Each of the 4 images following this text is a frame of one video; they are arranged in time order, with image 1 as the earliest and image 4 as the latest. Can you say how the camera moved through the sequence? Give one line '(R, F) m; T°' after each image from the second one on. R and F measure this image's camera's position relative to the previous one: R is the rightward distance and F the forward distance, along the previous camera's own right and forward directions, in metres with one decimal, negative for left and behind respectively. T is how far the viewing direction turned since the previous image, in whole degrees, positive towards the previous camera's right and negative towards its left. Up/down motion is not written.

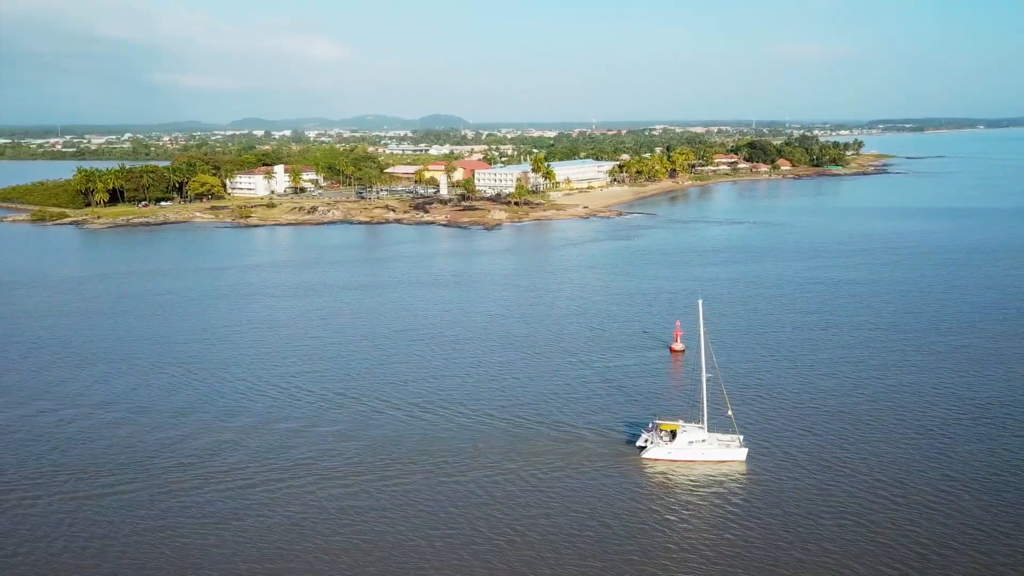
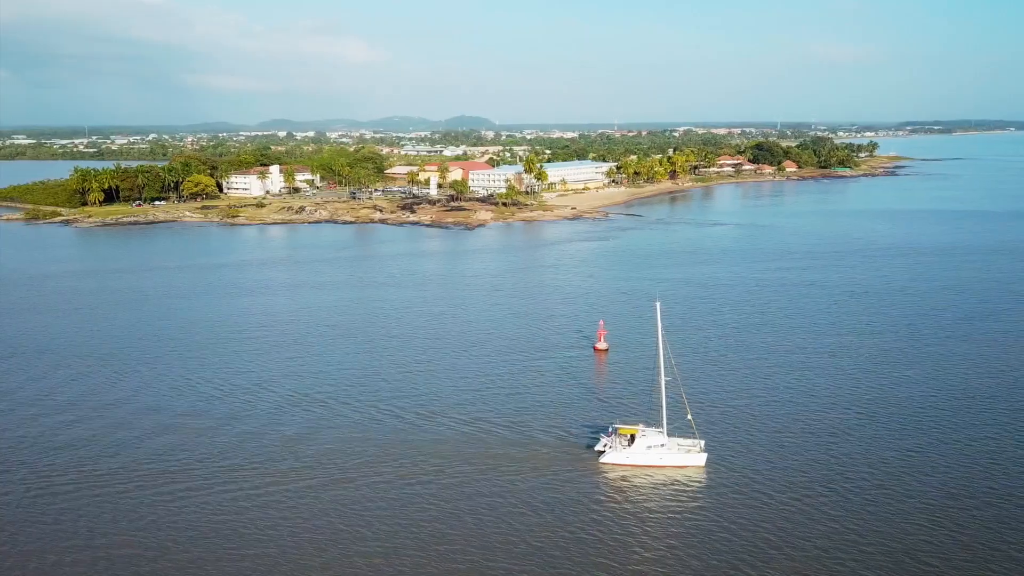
(+1.6, +0.2) m; -1°
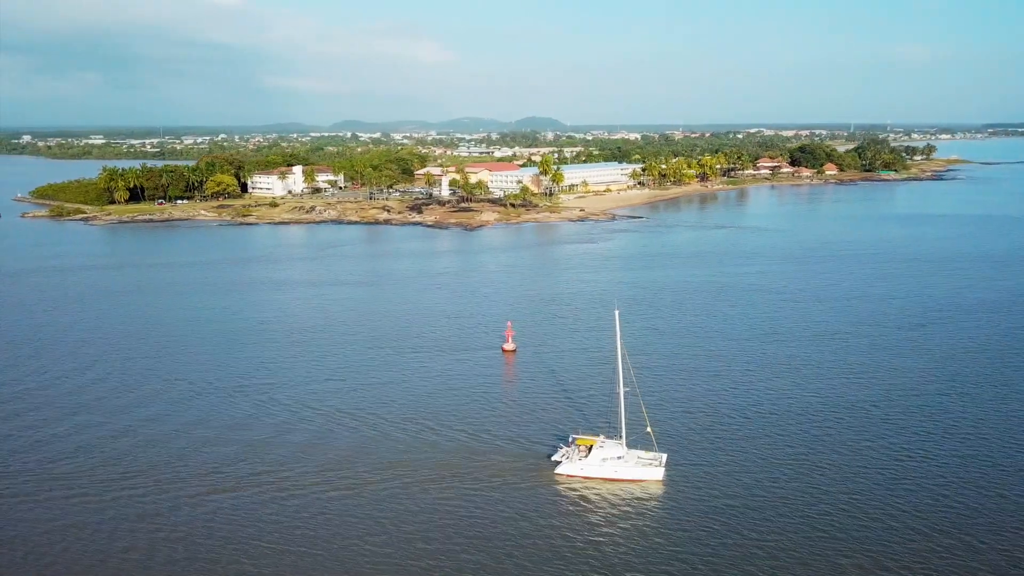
(+2.4, +0.4) m; -4°
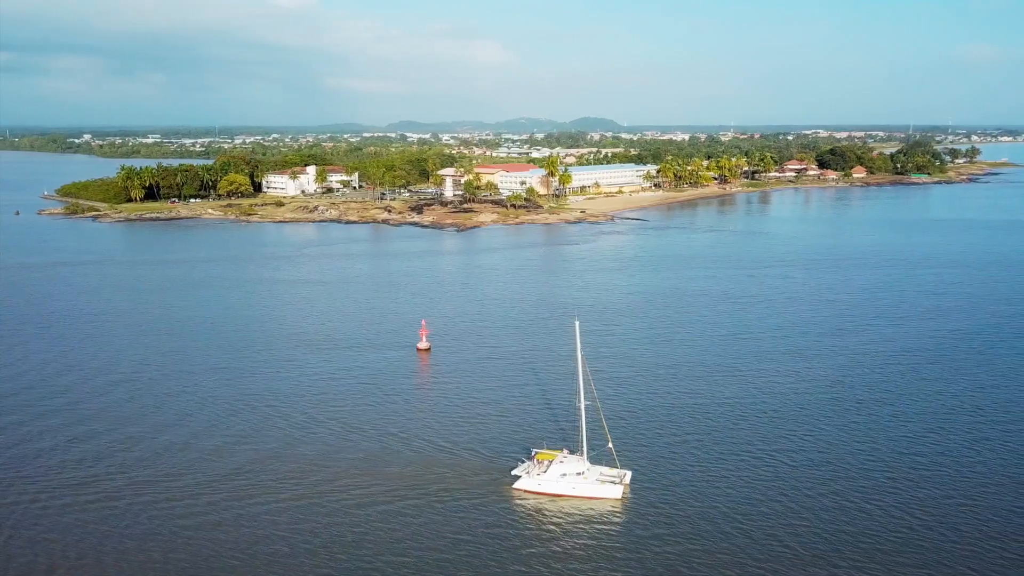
(+2.1, +0.3) m; -3°
